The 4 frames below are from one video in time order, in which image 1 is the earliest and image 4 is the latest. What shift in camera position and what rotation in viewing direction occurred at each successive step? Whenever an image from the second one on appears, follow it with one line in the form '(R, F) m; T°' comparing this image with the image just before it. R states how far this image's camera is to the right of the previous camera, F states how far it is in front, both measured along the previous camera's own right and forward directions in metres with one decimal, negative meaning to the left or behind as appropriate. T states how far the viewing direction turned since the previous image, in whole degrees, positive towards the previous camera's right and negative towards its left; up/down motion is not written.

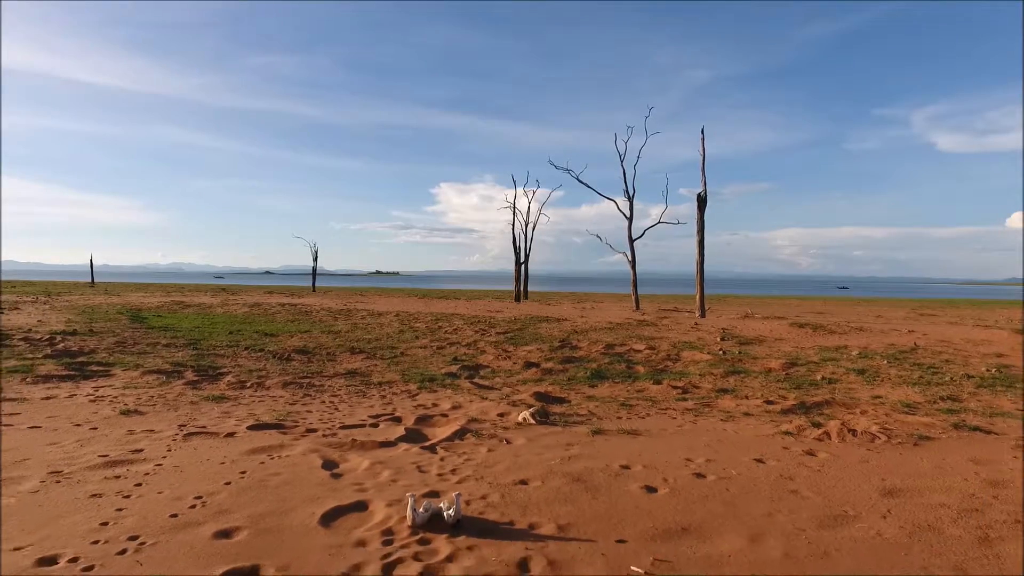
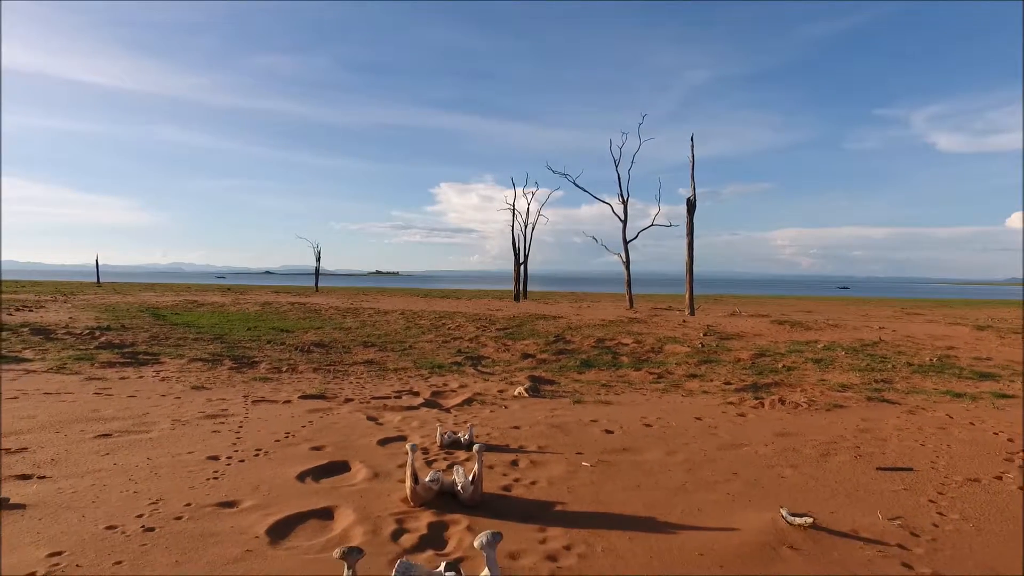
(0.0, -1.6) m; 0°
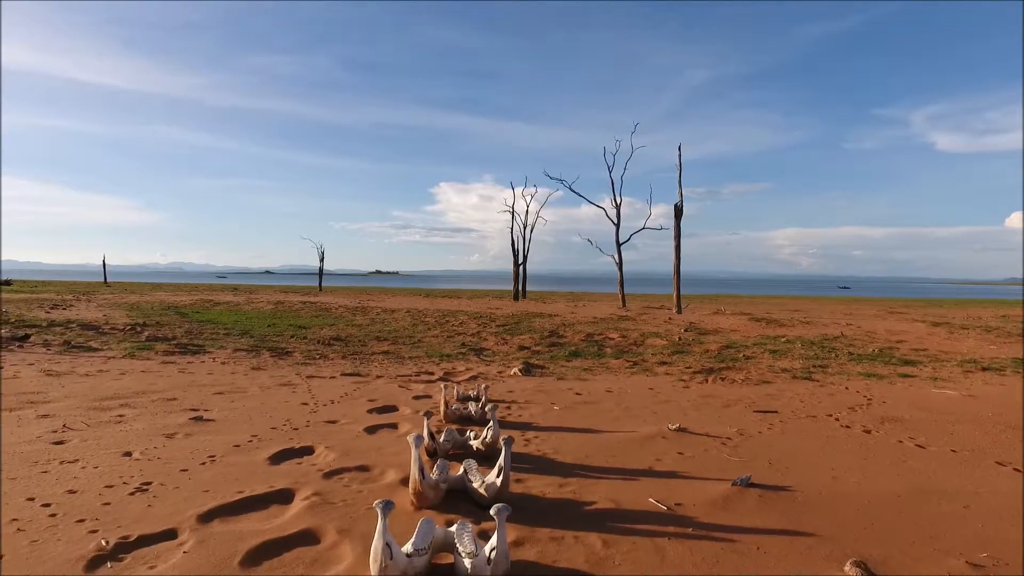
(+0.1, -2.1) m; 0°
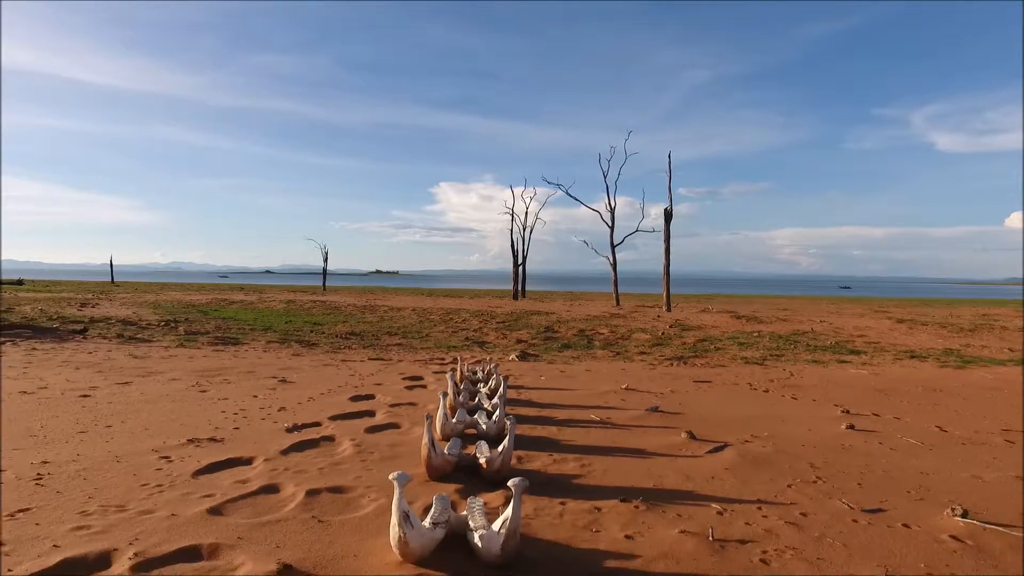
(0.0, -2.0) m; 0°
